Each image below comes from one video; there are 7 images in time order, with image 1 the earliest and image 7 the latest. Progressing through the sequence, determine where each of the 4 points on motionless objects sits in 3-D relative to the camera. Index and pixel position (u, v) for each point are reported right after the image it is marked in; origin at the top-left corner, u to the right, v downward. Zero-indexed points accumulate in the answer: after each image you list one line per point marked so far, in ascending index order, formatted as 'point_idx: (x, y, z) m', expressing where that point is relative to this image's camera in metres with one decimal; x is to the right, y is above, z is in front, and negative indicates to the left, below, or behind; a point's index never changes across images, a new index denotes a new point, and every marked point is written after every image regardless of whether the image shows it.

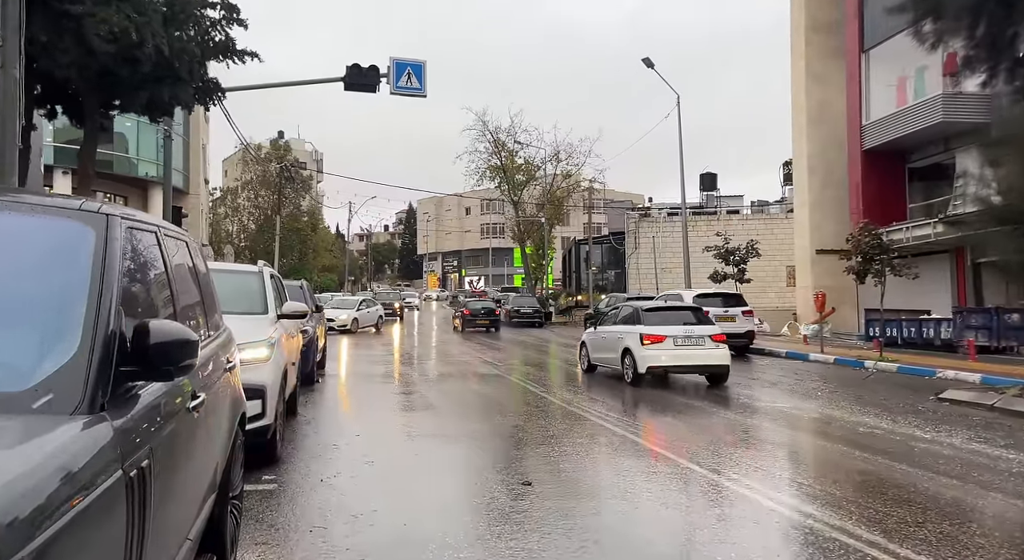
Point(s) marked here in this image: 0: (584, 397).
0: (+1.3, -2.1, +12.9) m
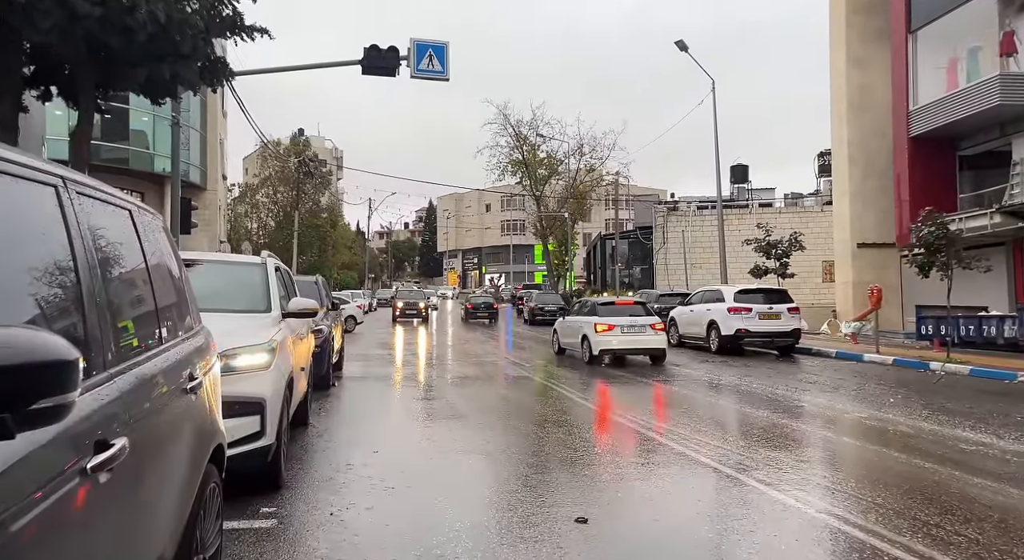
0: (+1.8, -2.0, +11.8) m
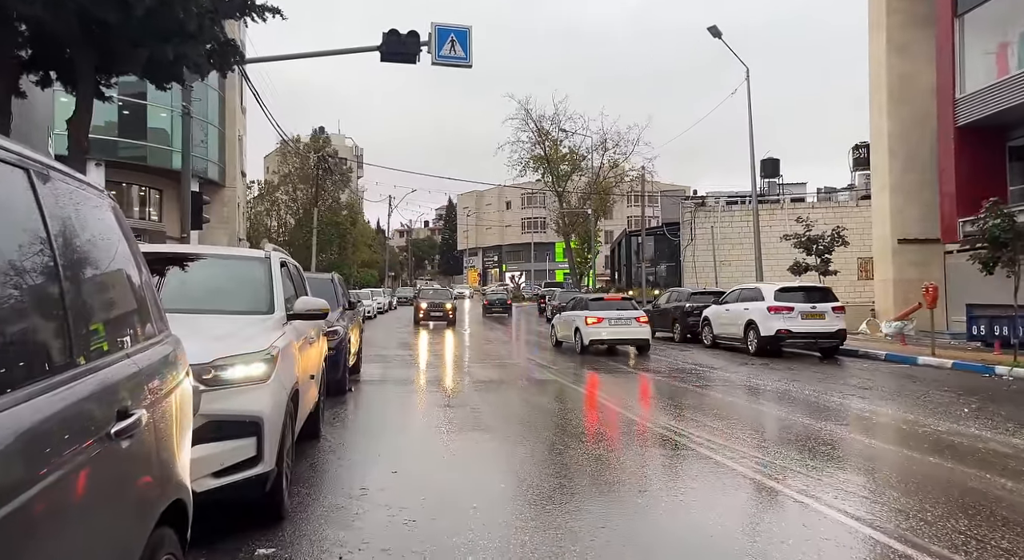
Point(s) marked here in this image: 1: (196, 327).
0: (+2.3, -2.0, +10.9) m
1: (-2.2, -0.3, +4.8) m
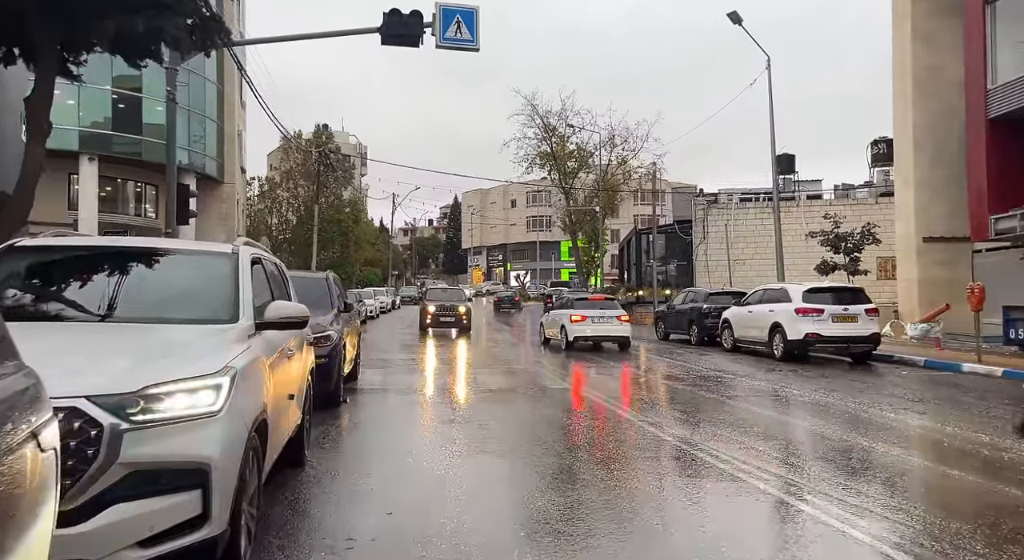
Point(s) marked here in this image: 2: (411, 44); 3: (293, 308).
0: (+2.4, -2.0, +9.9) m
1: (-2.0, -0.3, +3.8) m
2: (-1.9, +4.5, +13.4) m
3: (-1.4, -0.2, +4.6) m
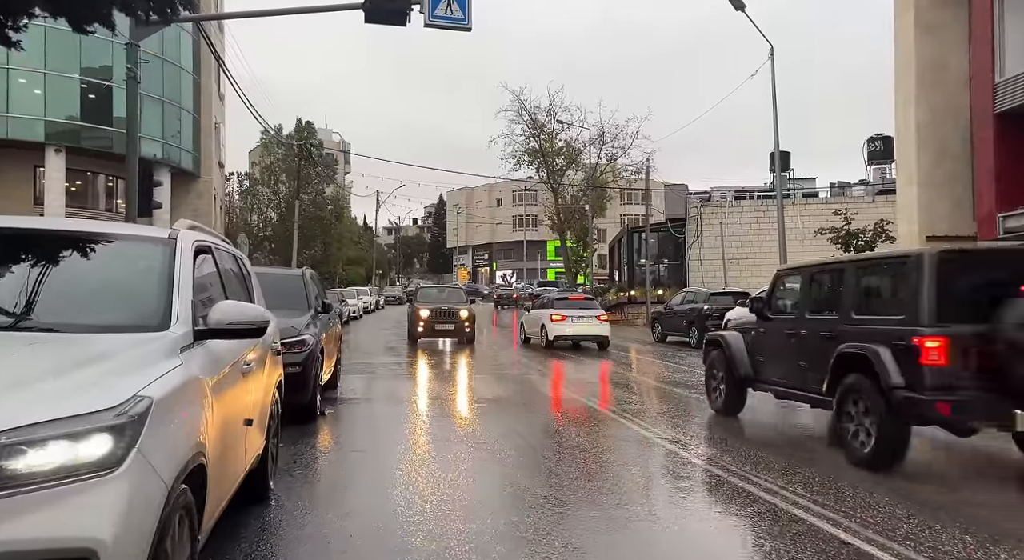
0: (+2.4, -2.0, +8.9) m
1: (-1.9, -0.3, +2.7) m
2: (-2.0, +4.6, +12.3) m
3: (-1.3, -0.1, +3.5) m
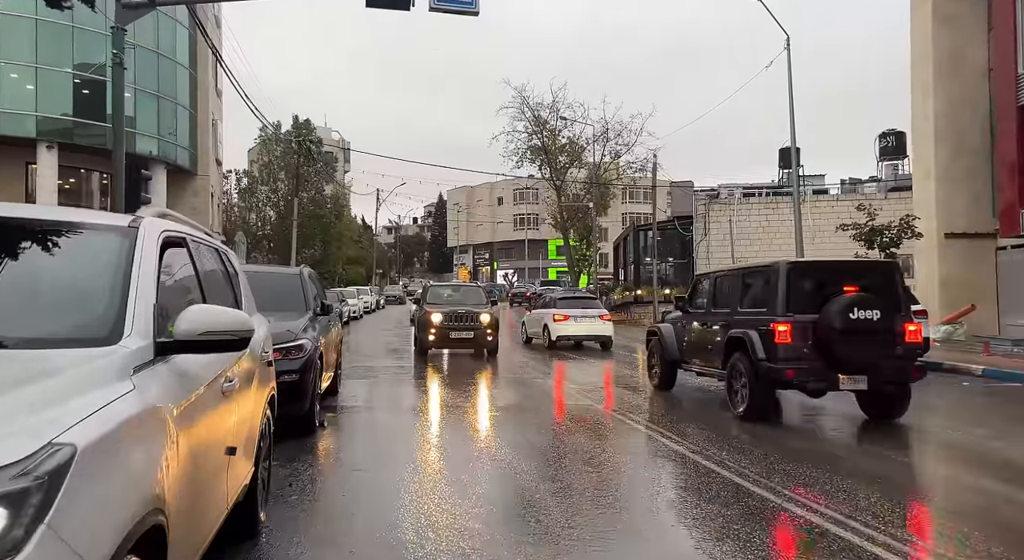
0: (+2.6, -1.9, +8.2) m
1: (-1.7, -0.3, +2.0) m
2: (-1.8, +4.6, +11.6) m
3: (-1.1, -0.1, +2.8) m
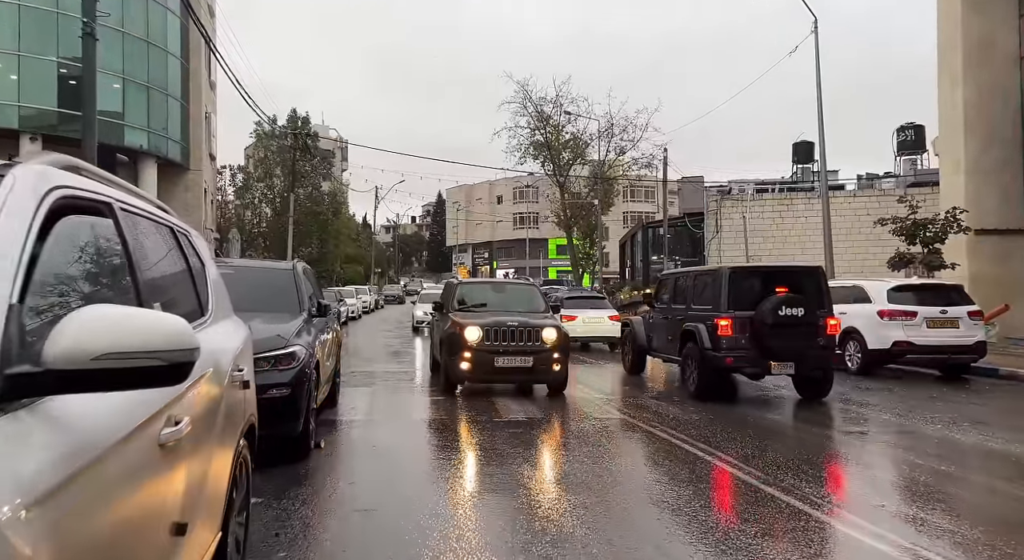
0: (+2.9, -1.9, +7.0) m
1: (-1.4, -0.2, +0.8) m
2: (-1.6, +4.6, +10.4) m
3: (-0.8, -0.1, +1.6) m
